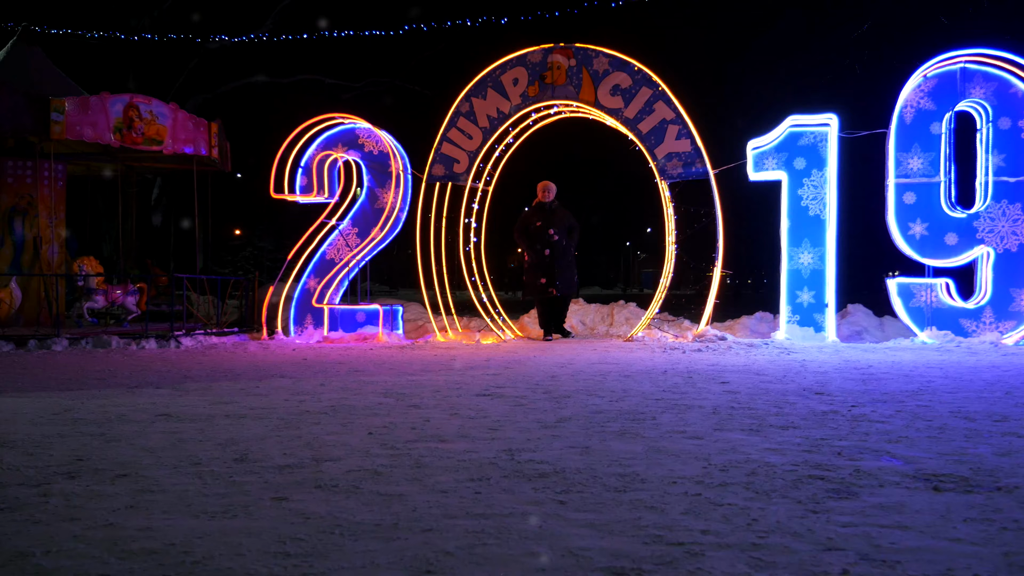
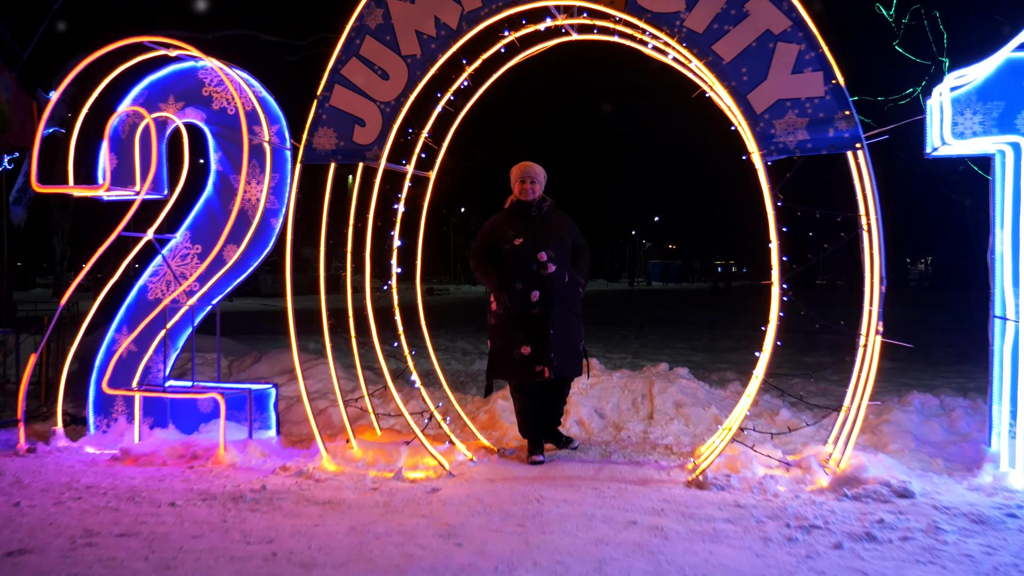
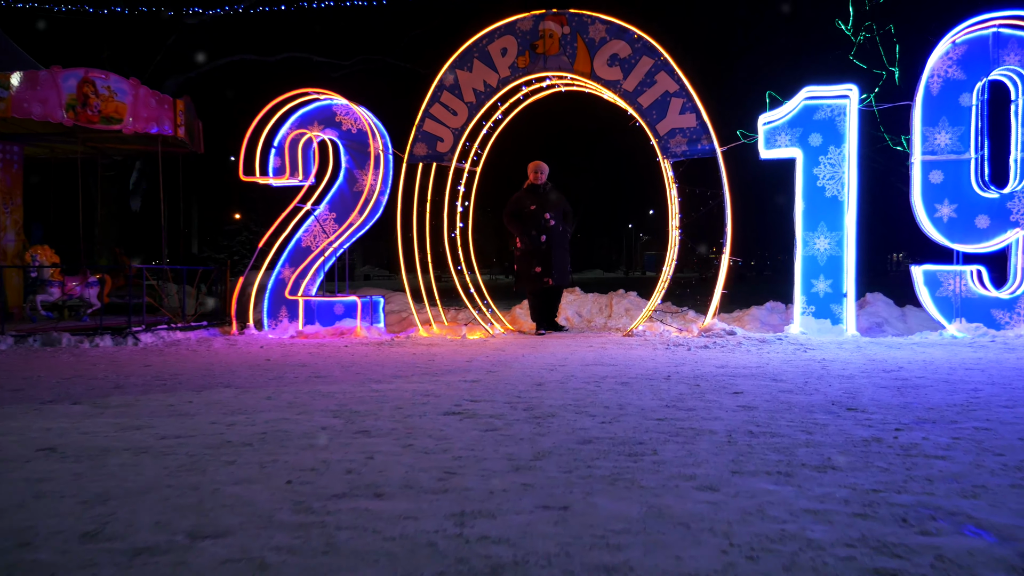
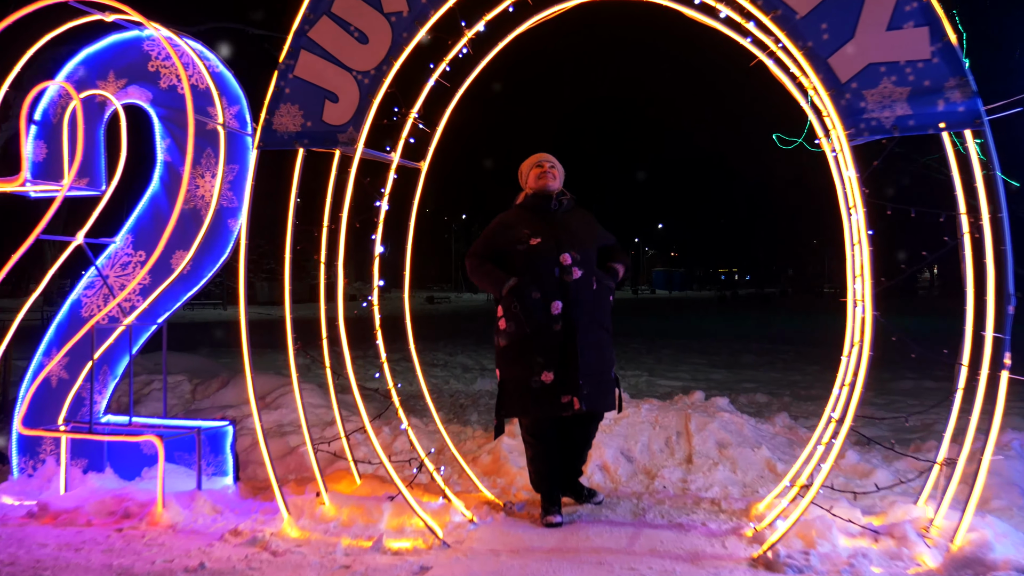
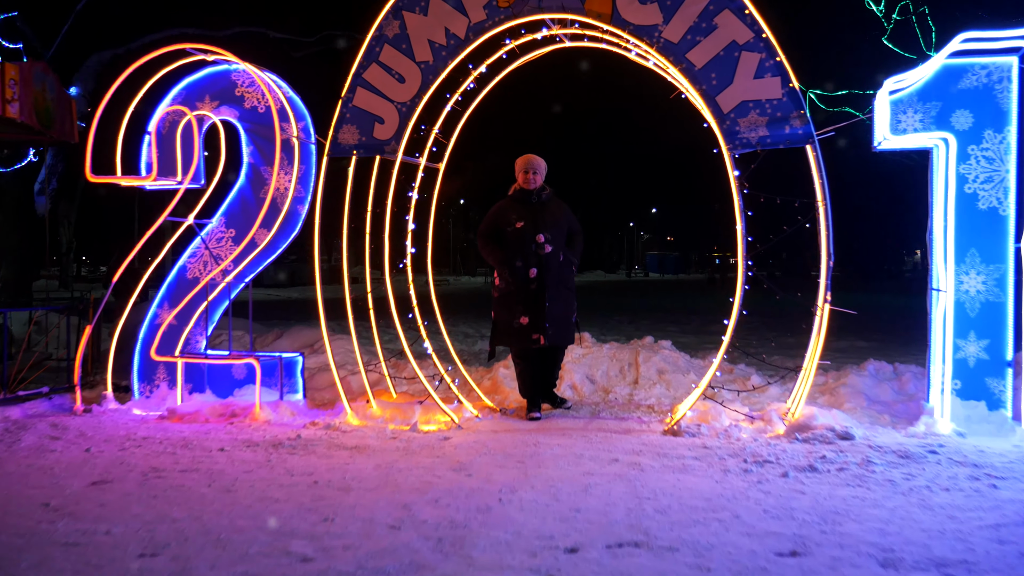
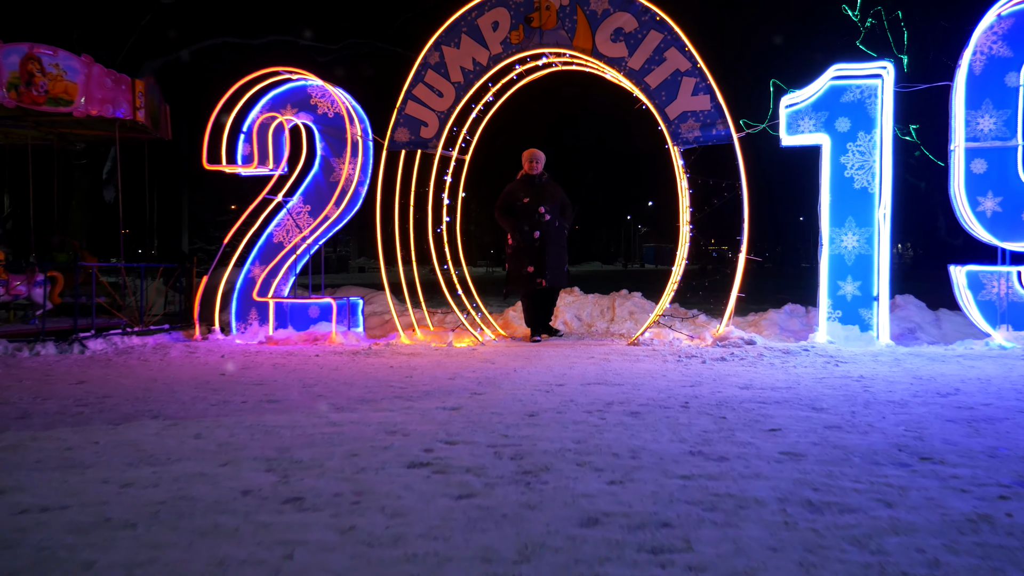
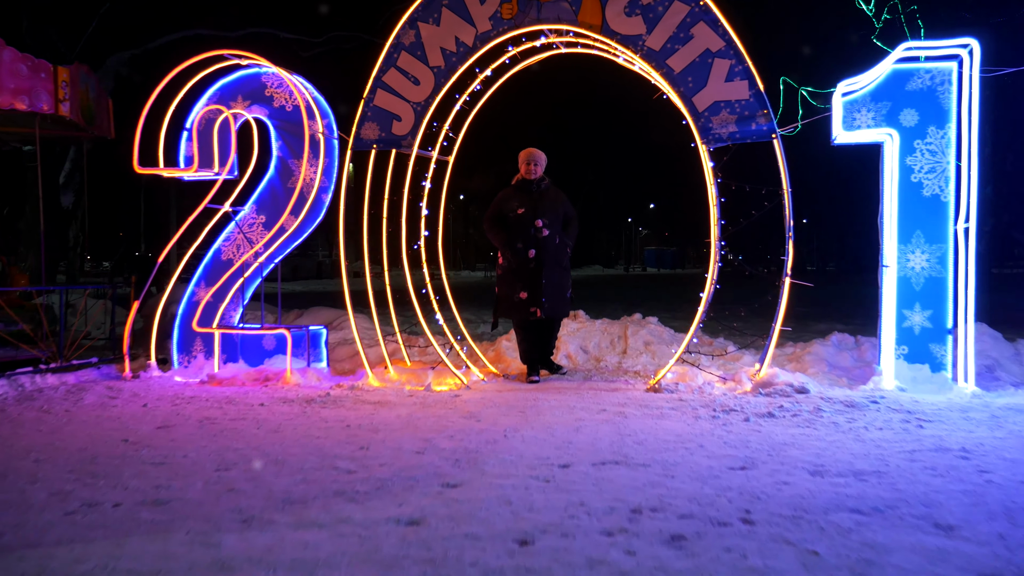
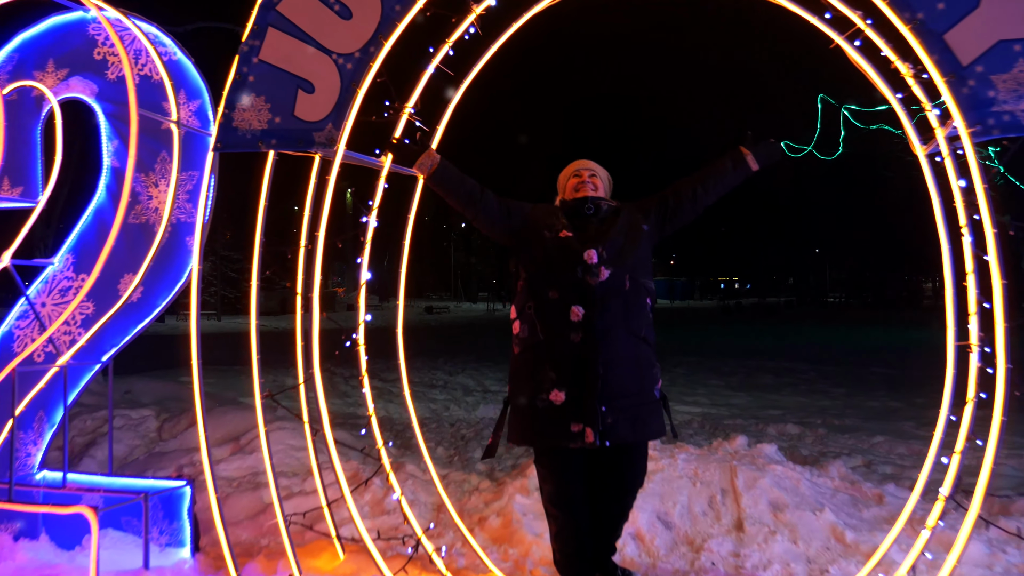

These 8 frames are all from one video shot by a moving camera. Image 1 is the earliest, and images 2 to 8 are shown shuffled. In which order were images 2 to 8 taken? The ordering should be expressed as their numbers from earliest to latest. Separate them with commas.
3, 6, 7, 5, 2, 4, 8
